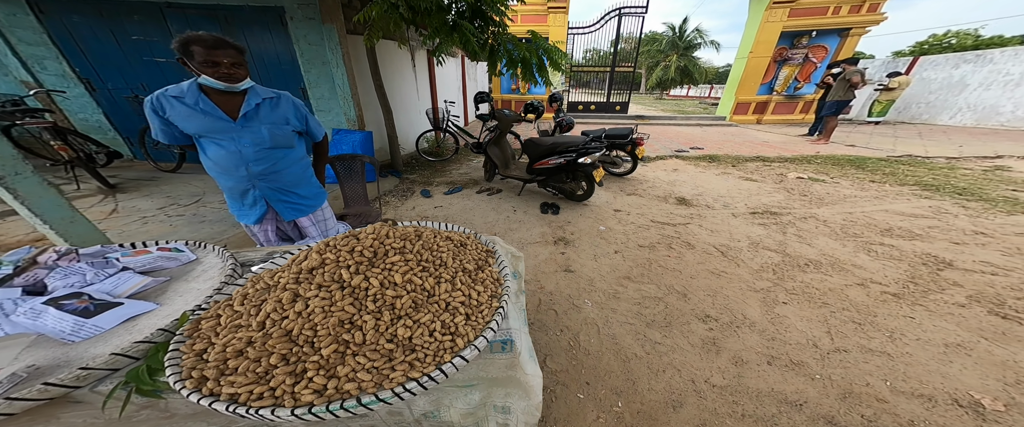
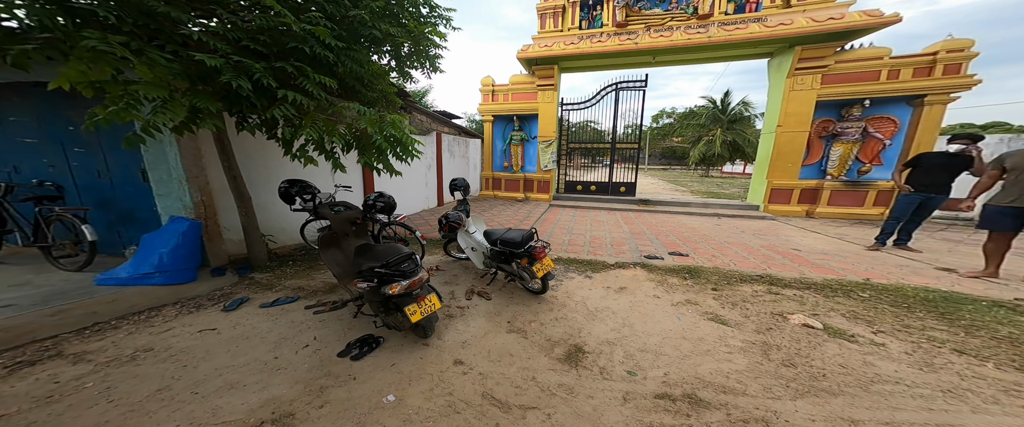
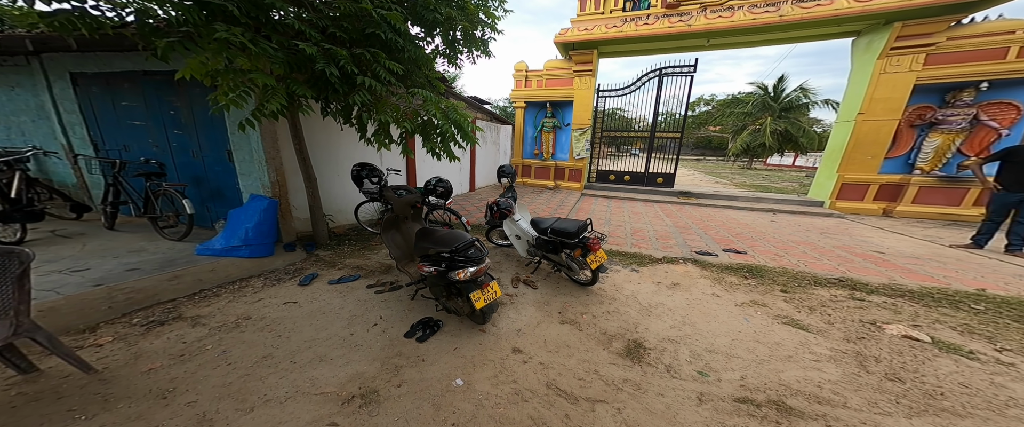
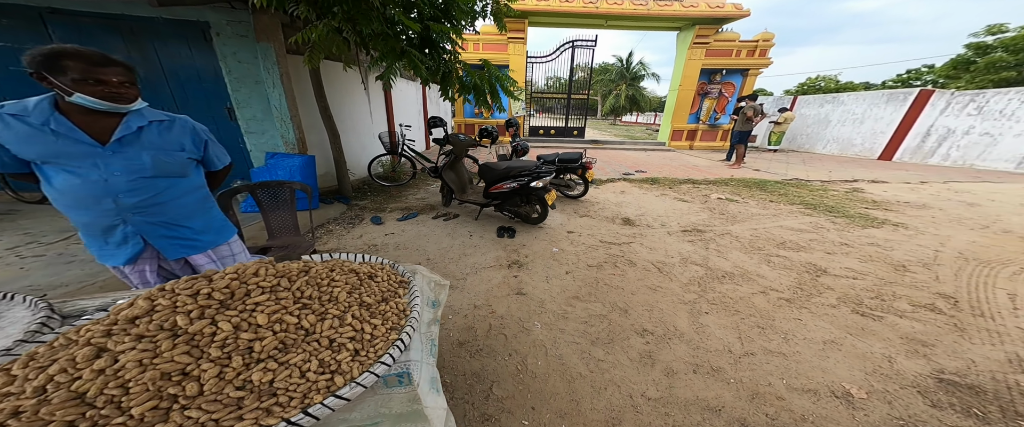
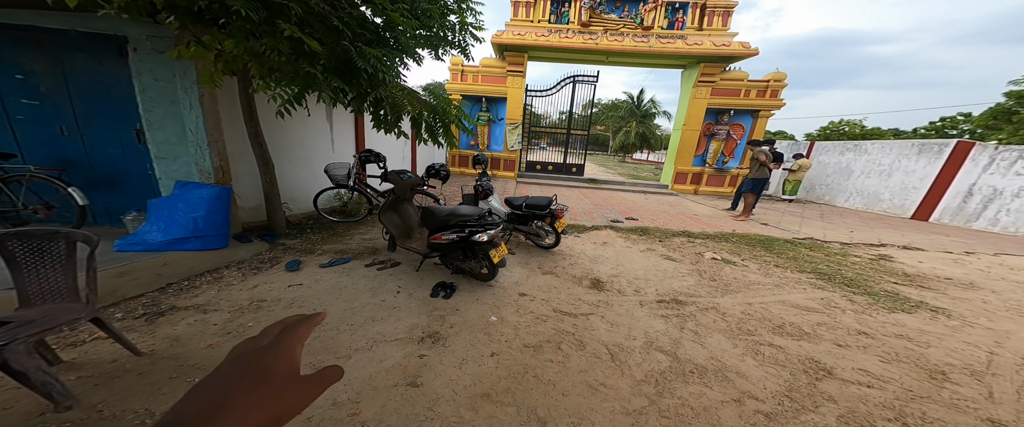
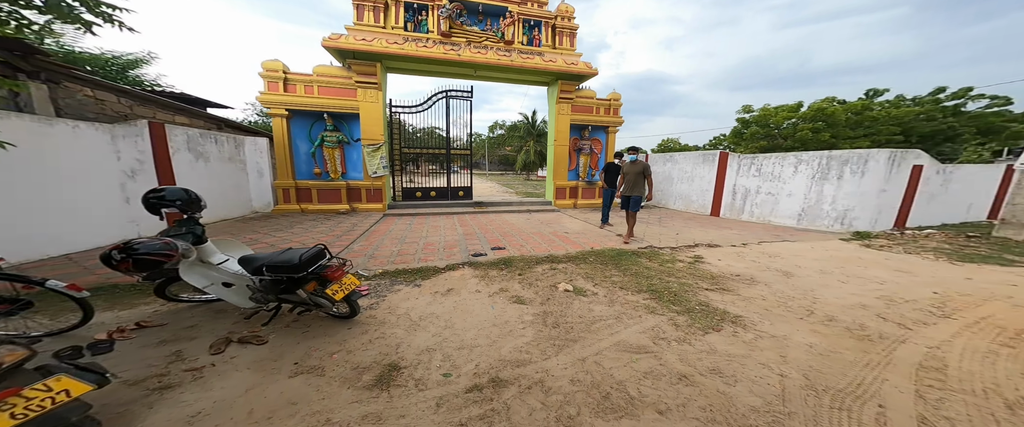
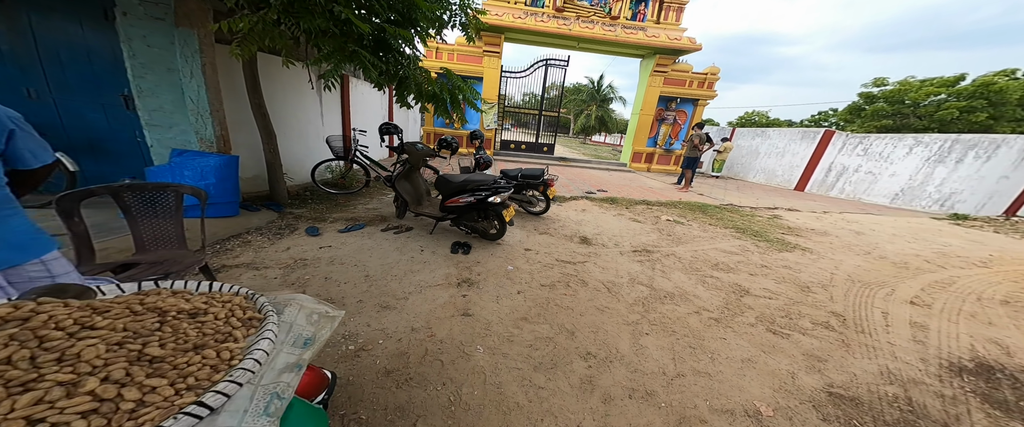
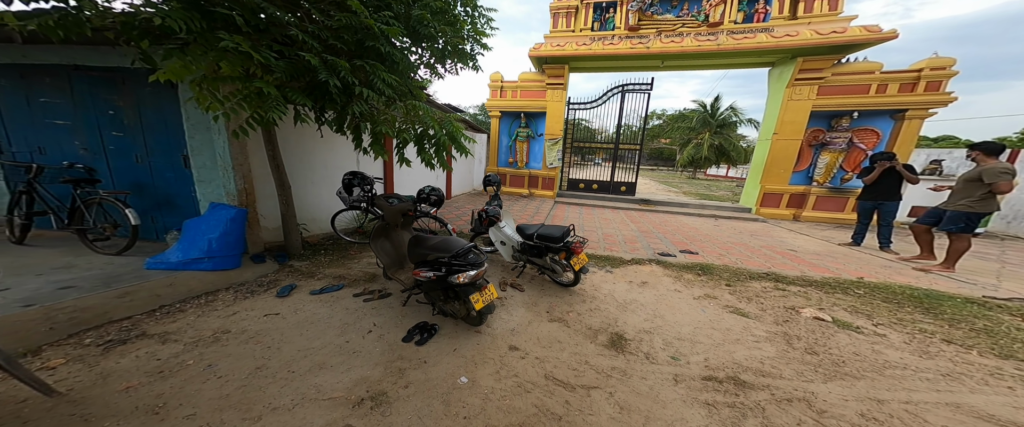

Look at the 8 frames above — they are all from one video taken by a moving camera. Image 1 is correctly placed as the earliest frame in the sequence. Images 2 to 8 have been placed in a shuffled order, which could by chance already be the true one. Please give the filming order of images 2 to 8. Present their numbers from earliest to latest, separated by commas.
4, 7, 5, 8, 3, 2, 6
